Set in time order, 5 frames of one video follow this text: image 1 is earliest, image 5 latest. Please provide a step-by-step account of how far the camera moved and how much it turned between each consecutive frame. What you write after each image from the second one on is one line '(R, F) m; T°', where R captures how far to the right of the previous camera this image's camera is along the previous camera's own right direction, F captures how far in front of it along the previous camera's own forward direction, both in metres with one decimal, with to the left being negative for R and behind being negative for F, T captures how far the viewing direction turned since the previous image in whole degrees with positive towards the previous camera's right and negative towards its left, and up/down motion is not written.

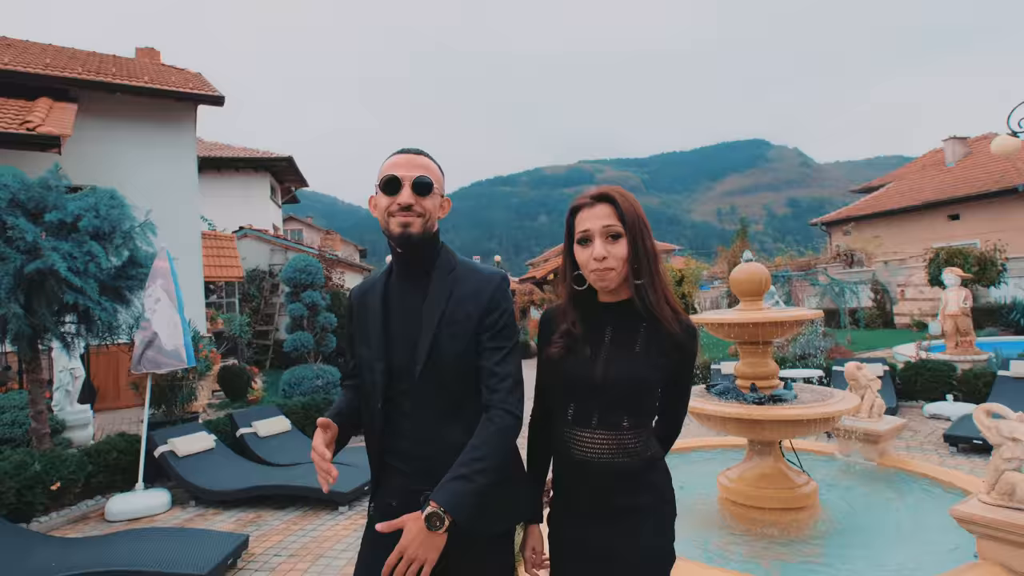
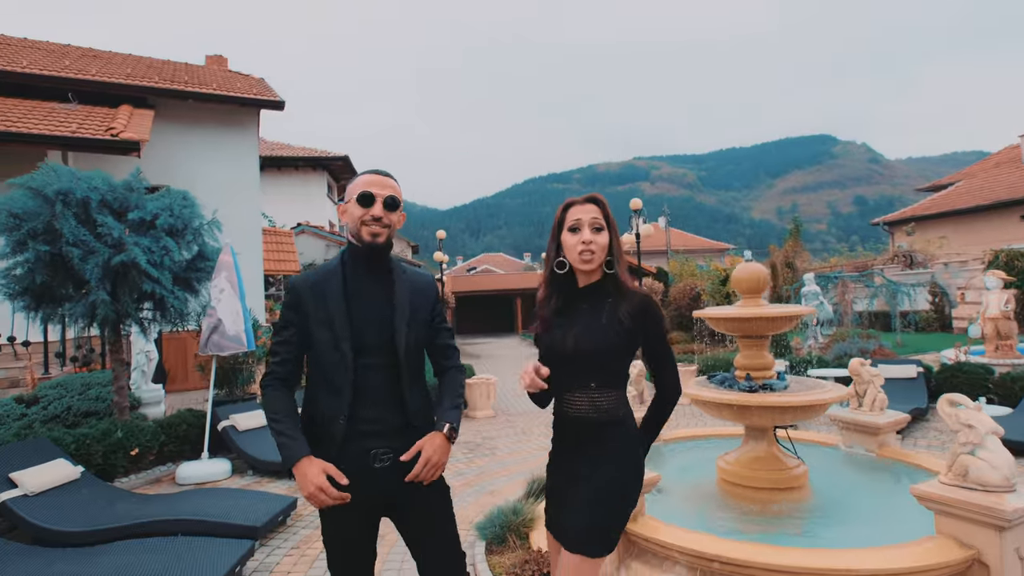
(+0.3, -0.4) m; -5°
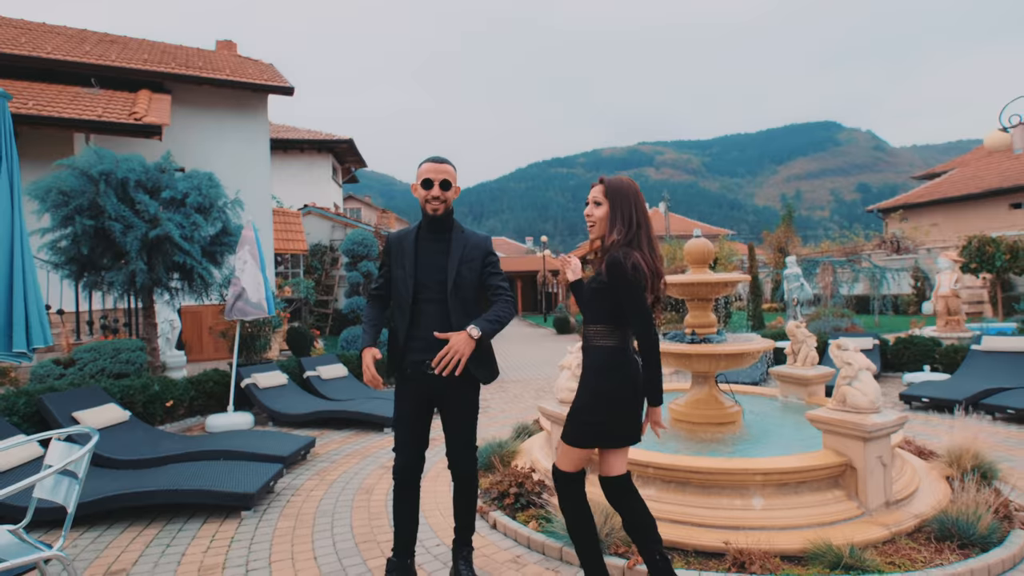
(+0.1, -0.9) m; 0°
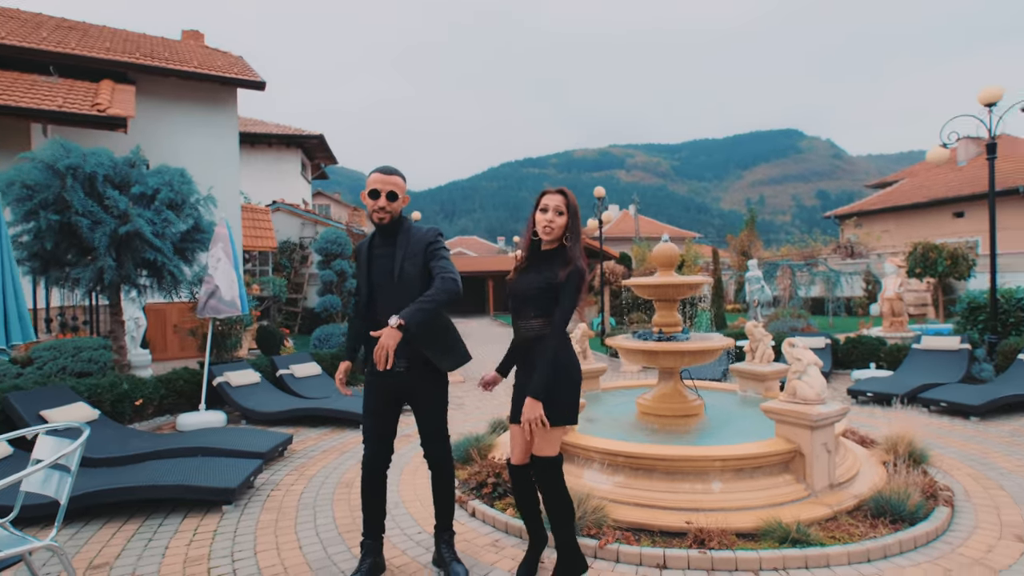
(-0.1, -0.2) m; +3°
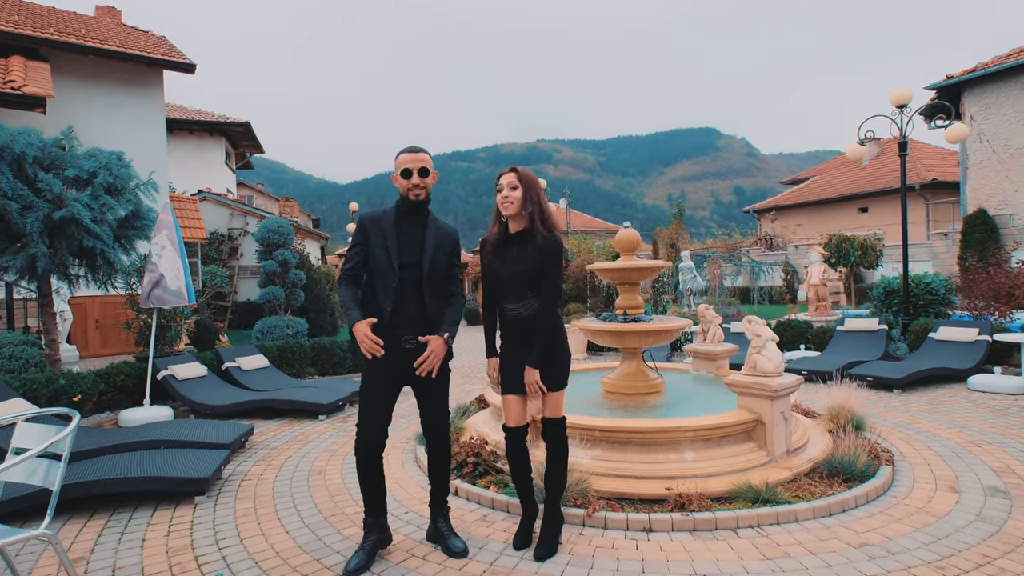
(-0.4, -0.1) m; +7°
